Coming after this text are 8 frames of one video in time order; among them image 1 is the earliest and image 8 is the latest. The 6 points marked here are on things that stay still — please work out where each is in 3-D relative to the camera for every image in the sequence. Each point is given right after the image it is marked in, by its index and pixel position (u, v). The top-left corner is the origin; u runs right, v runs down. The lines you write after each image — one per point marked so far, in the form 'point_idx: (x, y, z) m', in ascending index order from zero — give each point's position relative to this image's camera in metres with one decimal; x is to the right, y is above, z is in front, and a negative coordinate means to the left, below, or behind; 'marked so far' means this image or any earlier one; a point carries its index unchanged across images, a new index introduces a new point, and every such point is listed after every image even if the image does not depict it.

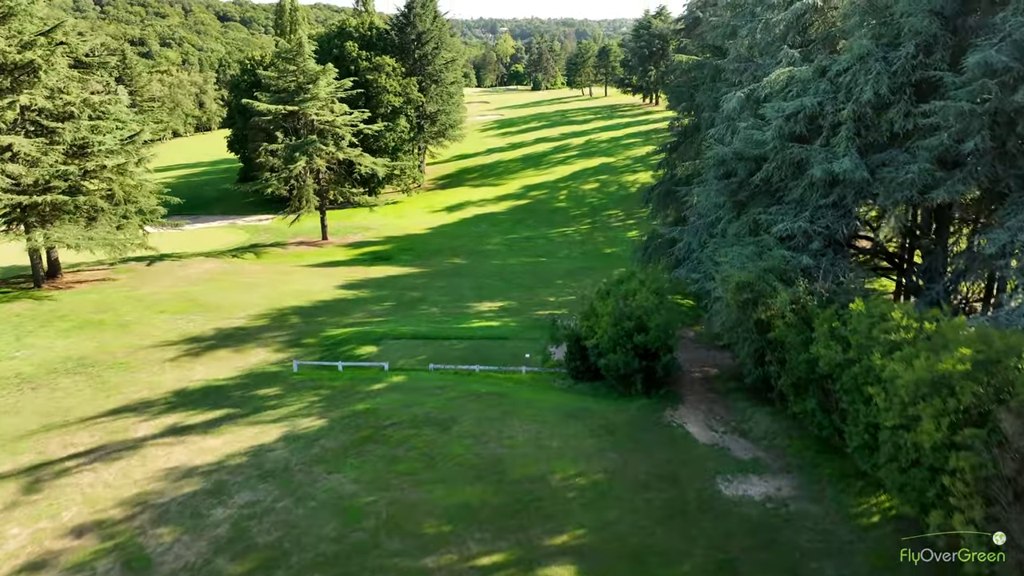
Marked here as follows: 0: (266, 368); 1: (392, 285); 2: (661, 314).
0: (-4.4, -1.4, +12.2) m
1: (-3.4, 0.0, +19.6) m
2: (+2.1, -0.4, +9.5) m
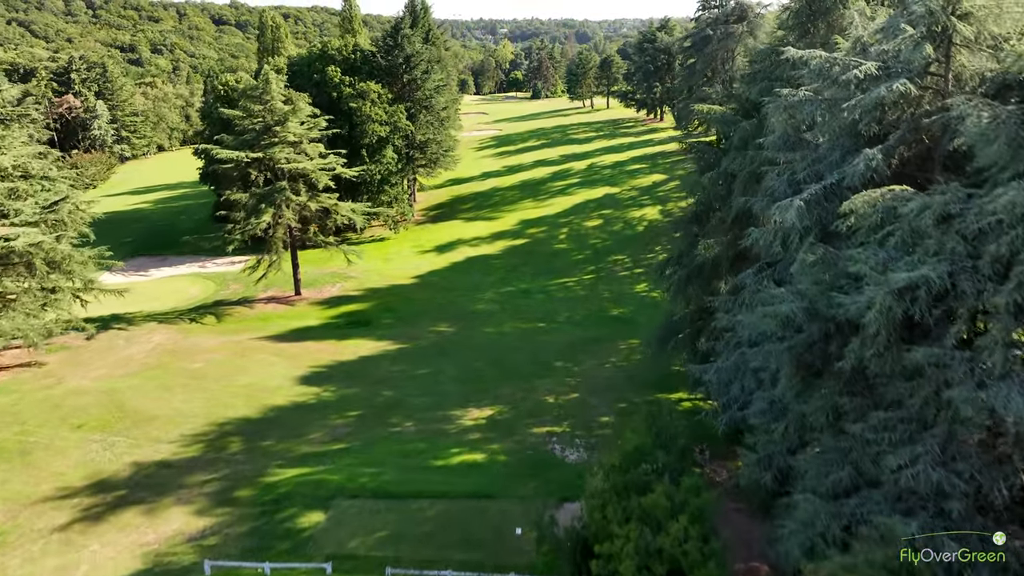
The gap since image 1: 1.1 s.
0: (-4.6, -3.7, +9.2) m
1: (-3.6, -2.2, +16.7) m
2: (+1.9, -2.6, +6.6) m
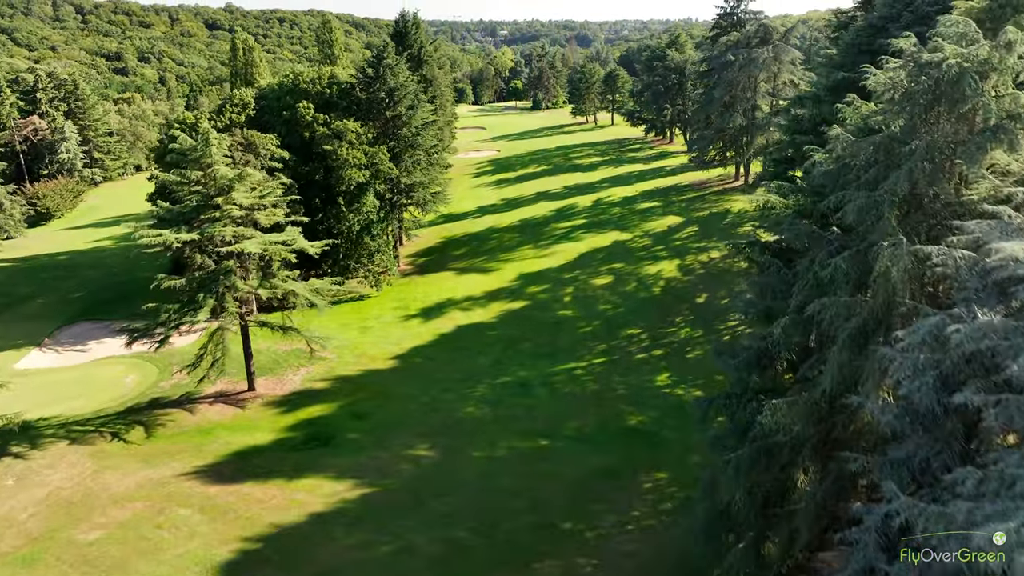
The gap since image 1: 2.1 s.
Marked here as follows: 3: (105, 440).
0: (-4.7, -6.5, +5.0) m
1: (-3.8, -5.1, +12.5) m
2: (+1.8, -5.5, +2.4) m
3: (-10.6, -4.0, +17.9) m
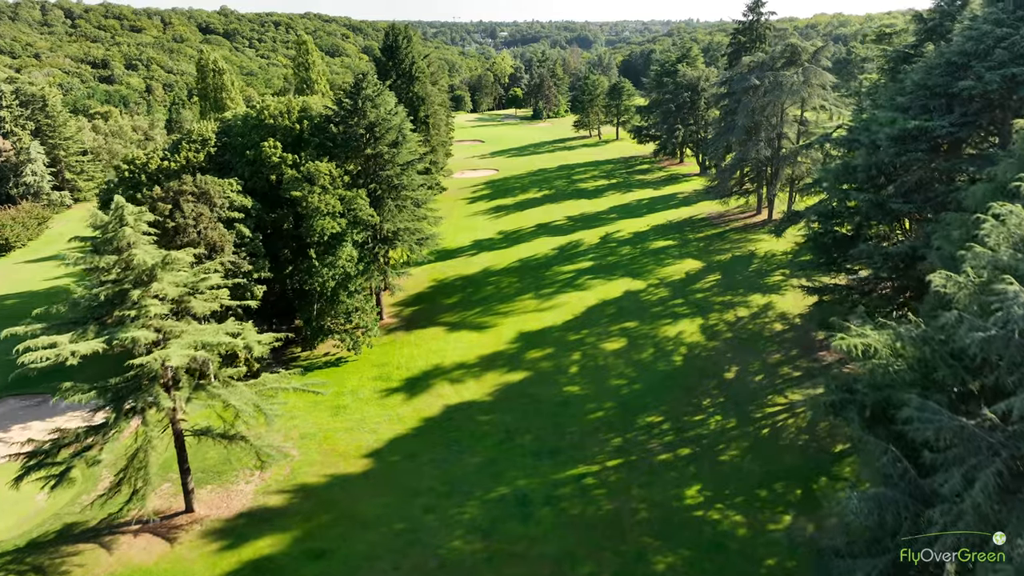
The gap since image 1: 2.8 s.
0: (-4.8, -9.0, +1.1) m
1: (-3.8, -7.5, +8.6) m
2: (+1.7, -7.9, -1.5) m
3: (-10.7, -6.4, +14.0) m
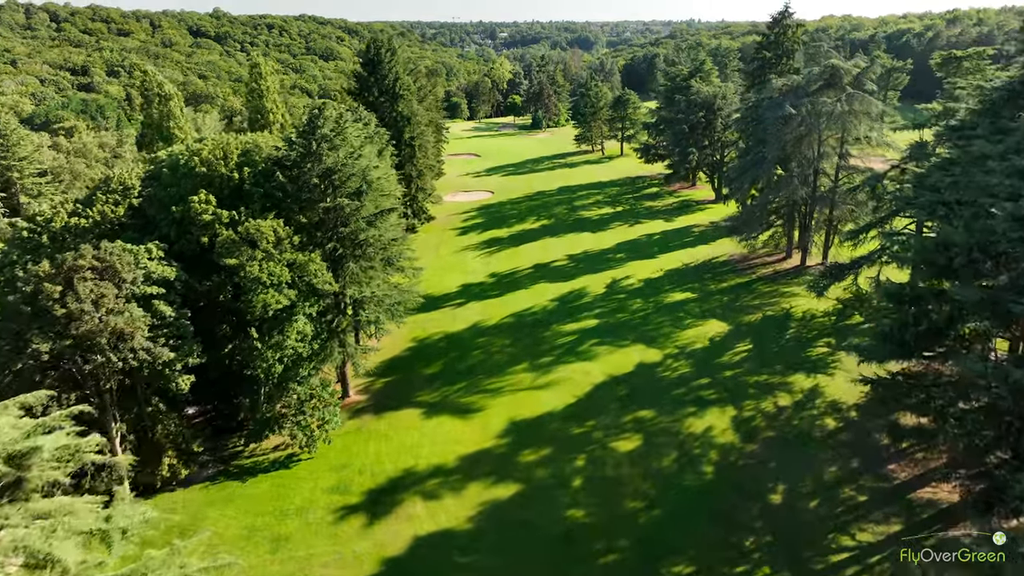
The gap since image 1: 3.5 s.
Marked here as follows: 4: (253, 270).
0: (-5.1, -11.7, -3.8) m
1: (-4.2, -10.2, +3.7) m
2: (+1.3, -10.6, -6.5) m
3: (-11.1, -9.1, +9.1) m
4: (-7.5, +0.5, +19.9) m
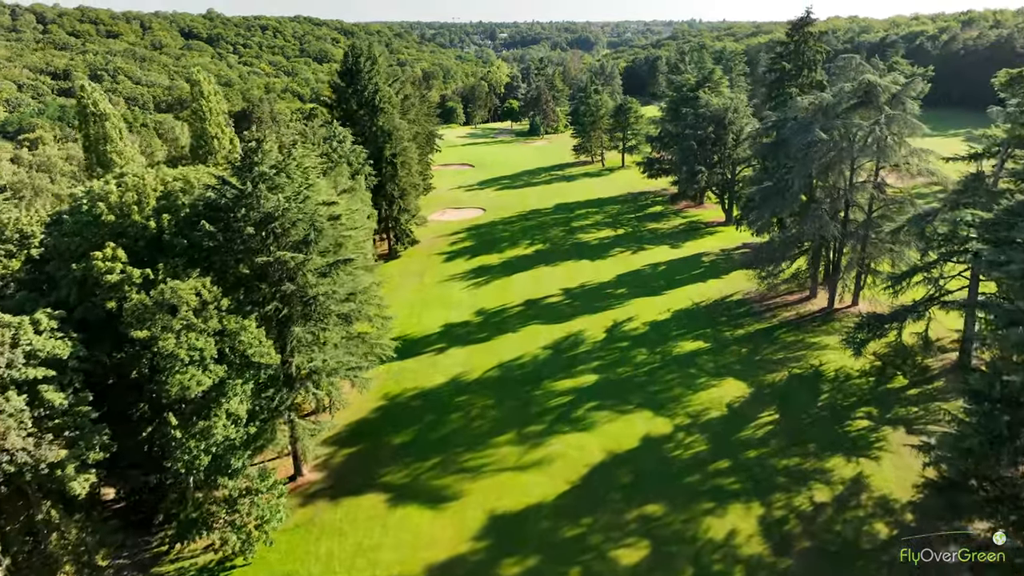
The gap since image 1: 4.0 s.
0: (-5.7, -13.5, -7.7) m
1: (-4.7, -12.0, -0.2) m
2: (+0.7, -12.4, -10.4) m
3: (-11.6, -10.9, +5.2) m
4: (-8.0, -1.4, +16.0) m
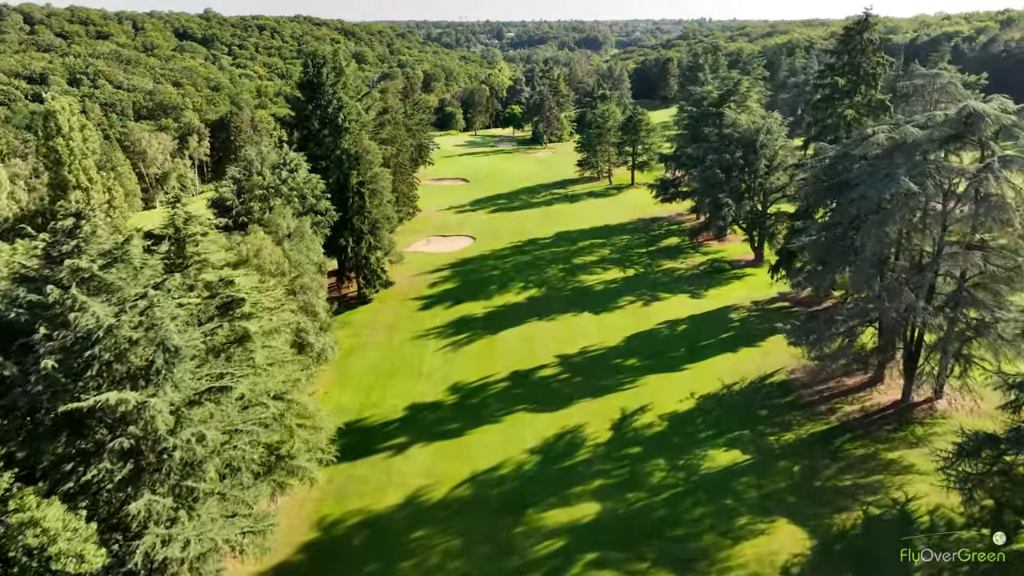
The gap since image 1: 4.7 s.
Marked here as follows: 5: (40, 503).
0: (-6.8, -16.2, -14.0) m
1: (-5.8, -14.7, -6.6) m
2: (-0.4, -15.2, -16.8) m
3: (-12.6, -13.6, -1.1) m
4: (-8.9, -4.1, +9.7) m
5: (-7.7, -3.5, +11.2) m
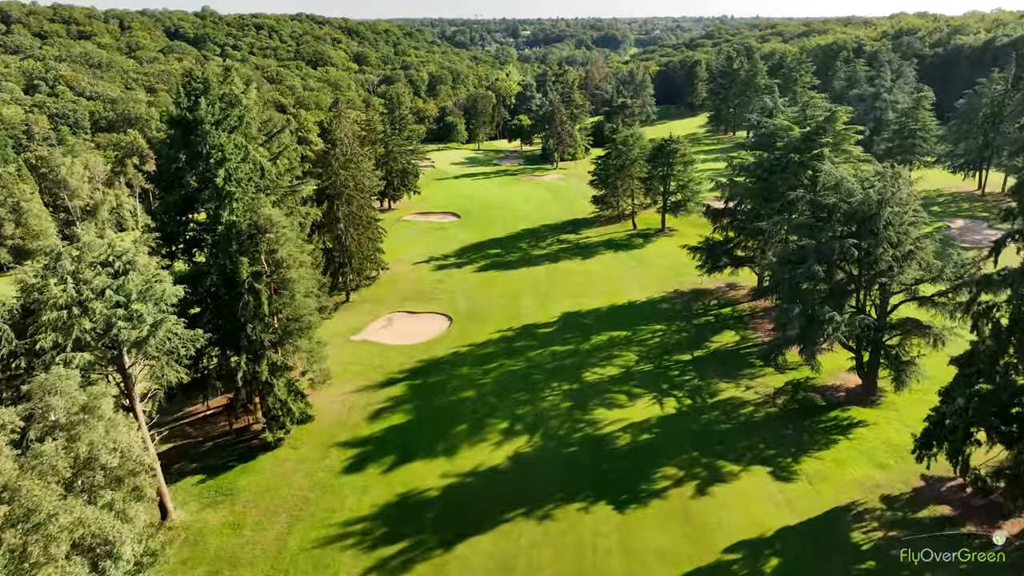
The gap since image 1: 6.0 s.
0: (-8.9, -21.2, -26.1) m
1: (-7.6, -19.7, -18.6) m
2: (-2.5, -20.2, -29.0) m
3: (-14.3, -18.5, -13.0) m
4: (-10.3, -9.0, -2.4) m
5: (-9.0, -8.4, -0.9) m
